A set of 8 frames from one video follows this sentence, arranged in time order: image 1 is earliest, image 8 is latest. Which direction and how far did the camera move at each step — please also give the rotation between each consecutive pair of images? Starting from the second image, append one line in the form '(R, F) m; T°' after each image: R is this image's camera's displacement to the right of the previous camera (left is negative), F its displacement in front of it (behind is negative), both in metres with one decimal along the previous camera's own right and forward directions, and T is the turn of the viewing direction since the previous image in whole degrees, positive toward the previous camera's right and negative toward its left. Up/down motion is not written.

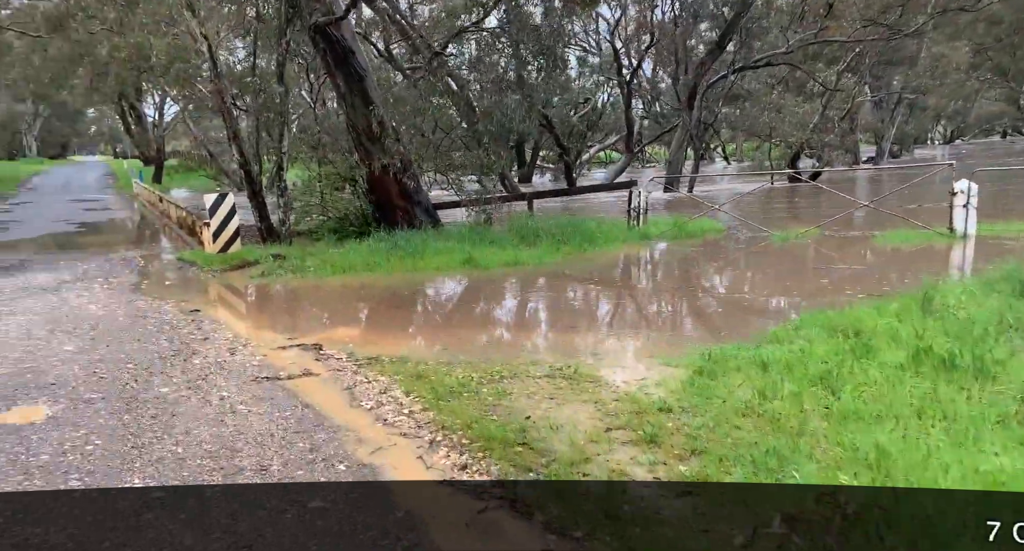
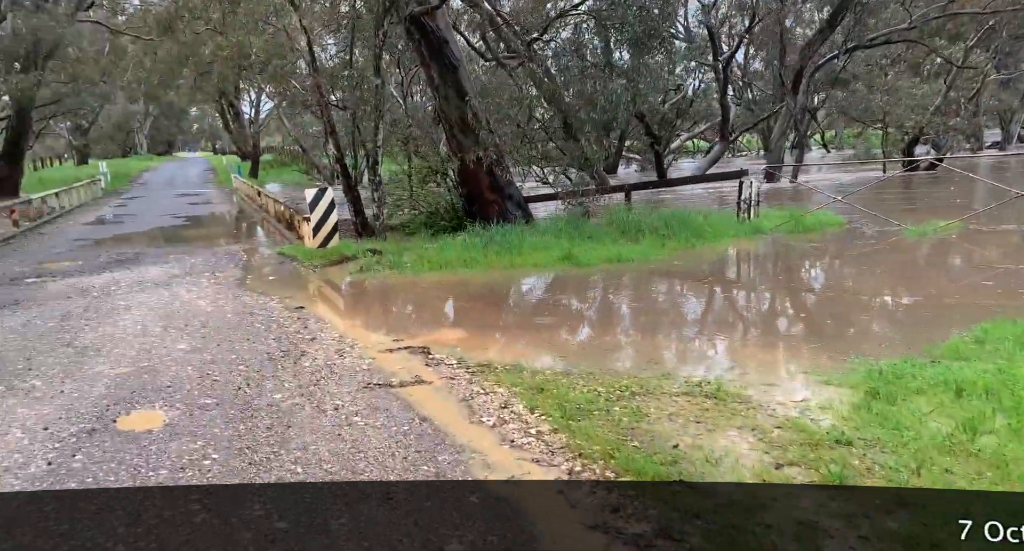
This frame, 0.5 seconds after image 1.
(-0.3, +0.3) m; -7°
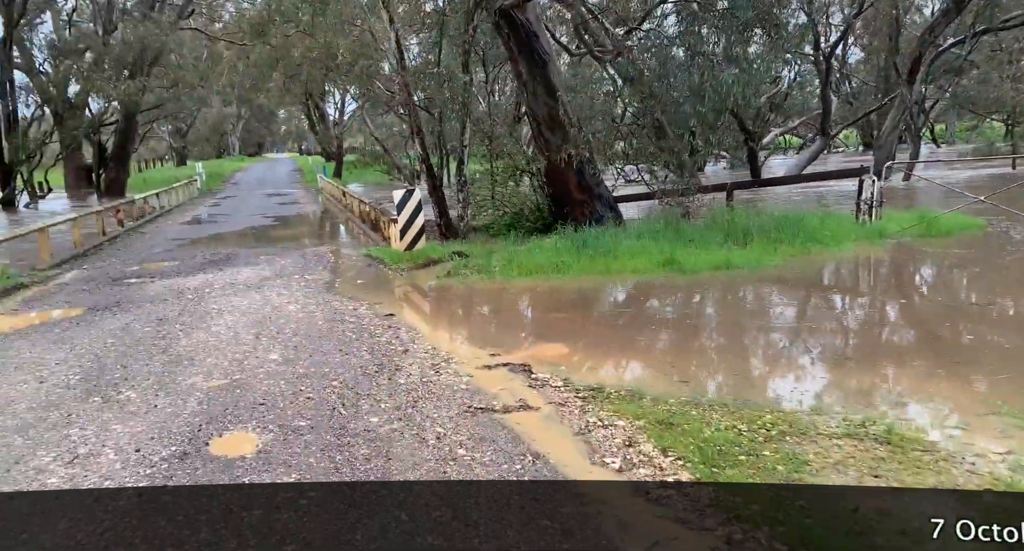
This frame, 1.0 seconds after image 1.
(-0.2, +0.4) m; -6°
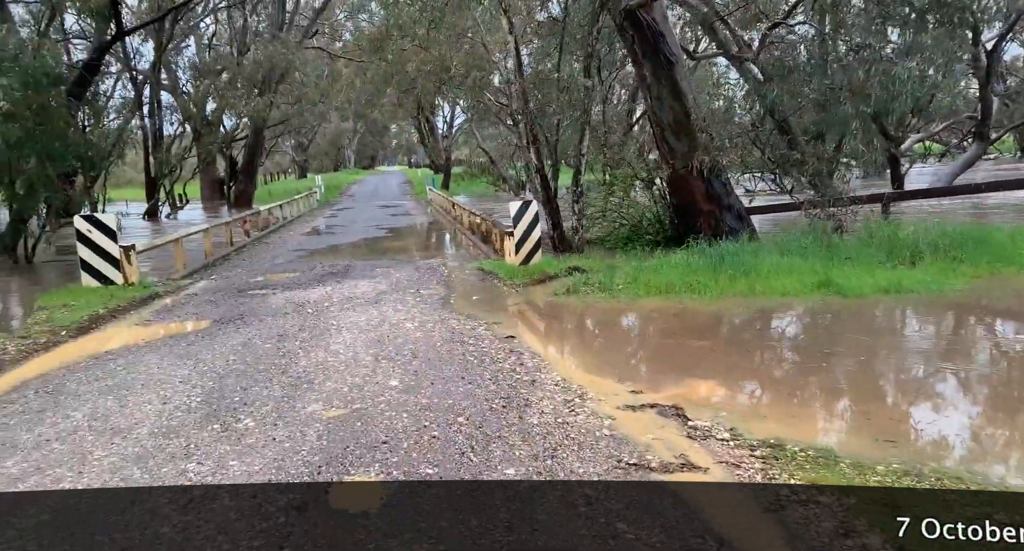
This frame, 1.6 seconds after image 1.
(-0.3, +0.5) m; -8°
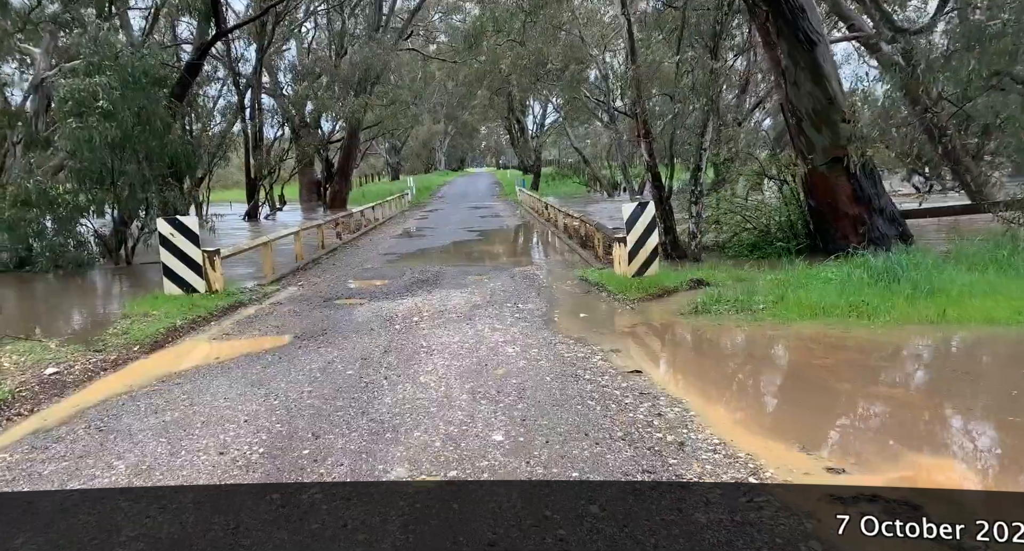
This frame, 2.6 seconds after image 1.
(-0.3, +1.2) m; -7°
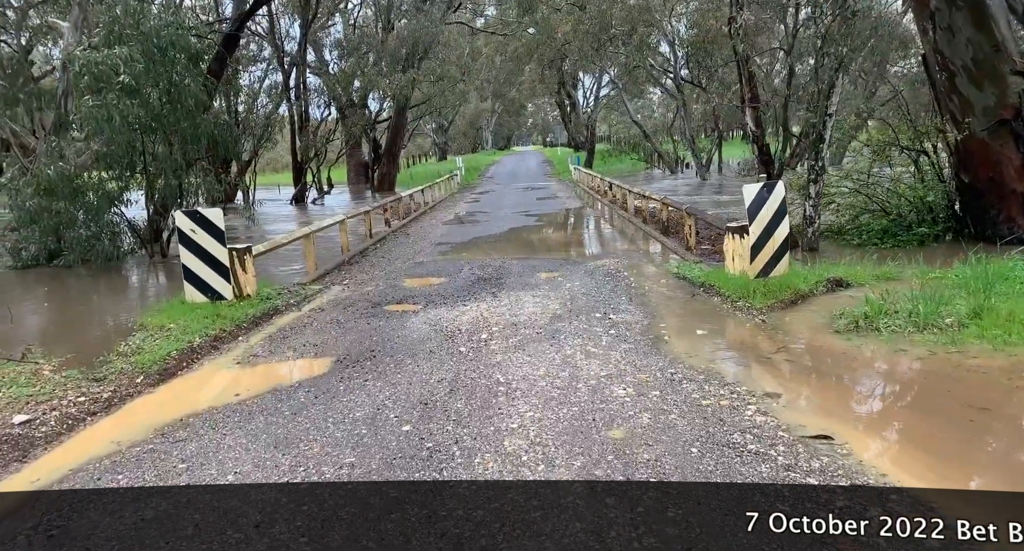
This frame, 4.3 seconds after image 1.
(-0.4, +1.7) m; -4°
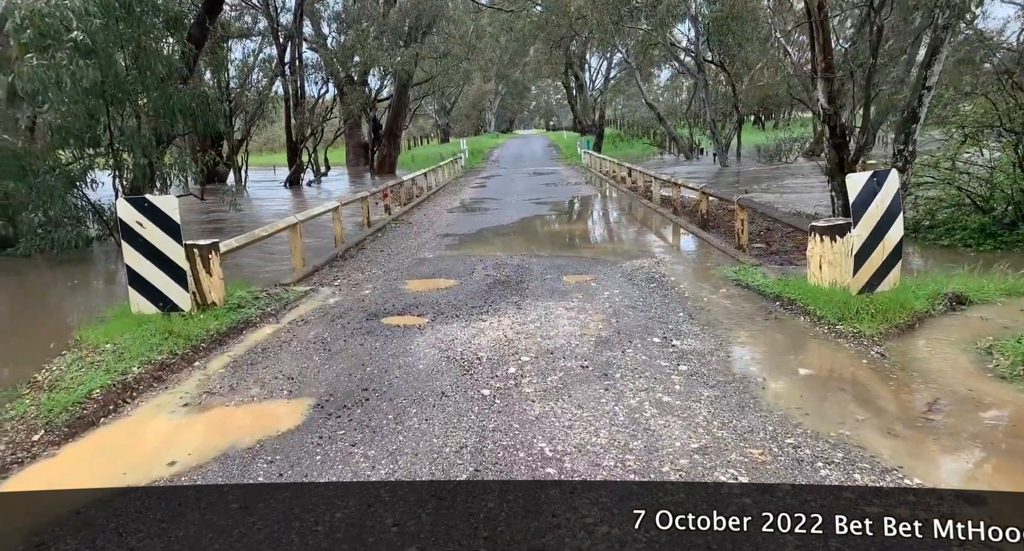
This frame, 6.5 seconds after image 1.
(-0.3, +1.6) m; 0°
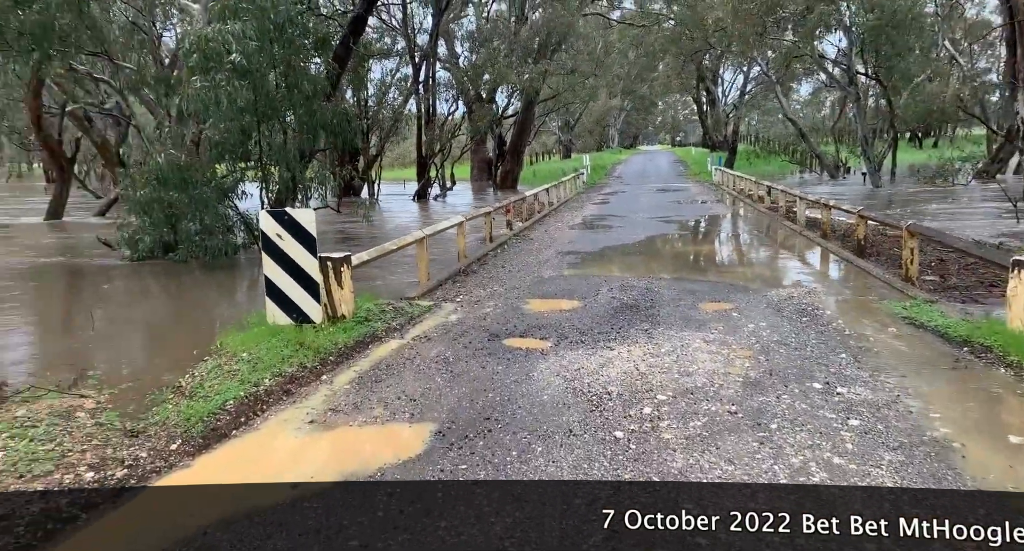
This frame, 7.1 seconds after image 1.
(-0.1, +0.4) m; -10°
